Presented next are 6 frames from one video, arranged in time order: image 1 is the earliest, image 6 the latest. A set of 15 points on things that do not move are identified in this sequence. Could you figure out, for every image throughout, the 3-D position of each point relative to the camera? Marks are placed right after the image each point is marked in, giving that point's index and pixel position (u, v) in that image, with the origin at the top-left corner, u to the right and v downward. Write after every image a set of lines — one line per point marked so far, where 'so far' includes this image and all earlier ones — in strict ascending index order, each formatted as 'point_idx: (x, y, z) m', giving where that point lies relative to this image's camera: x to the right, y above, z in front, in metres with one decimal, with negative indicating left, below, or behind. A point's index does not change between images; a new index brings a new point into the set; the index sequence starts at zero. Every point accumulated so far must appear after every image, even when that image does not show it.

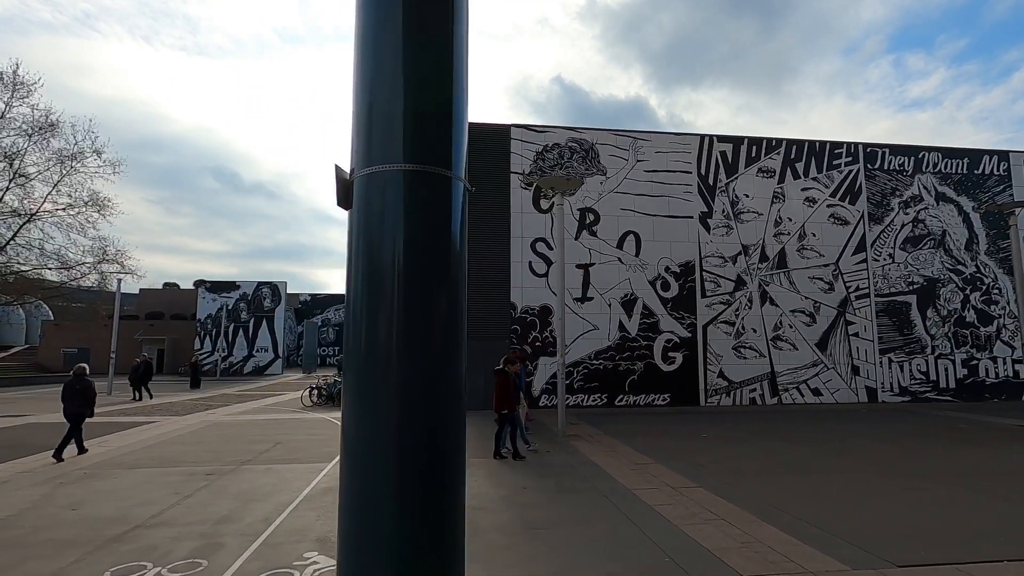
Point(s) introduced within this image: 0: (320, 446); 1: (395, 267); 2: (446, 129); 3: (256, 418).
0: (-4.2, -3.4, +11.4) m
1: (-0.4, +0.1, +1.9) m
2: (-0.2, +0.6, +2.0) m
3: (-7.9, -4.0, +16.2) m
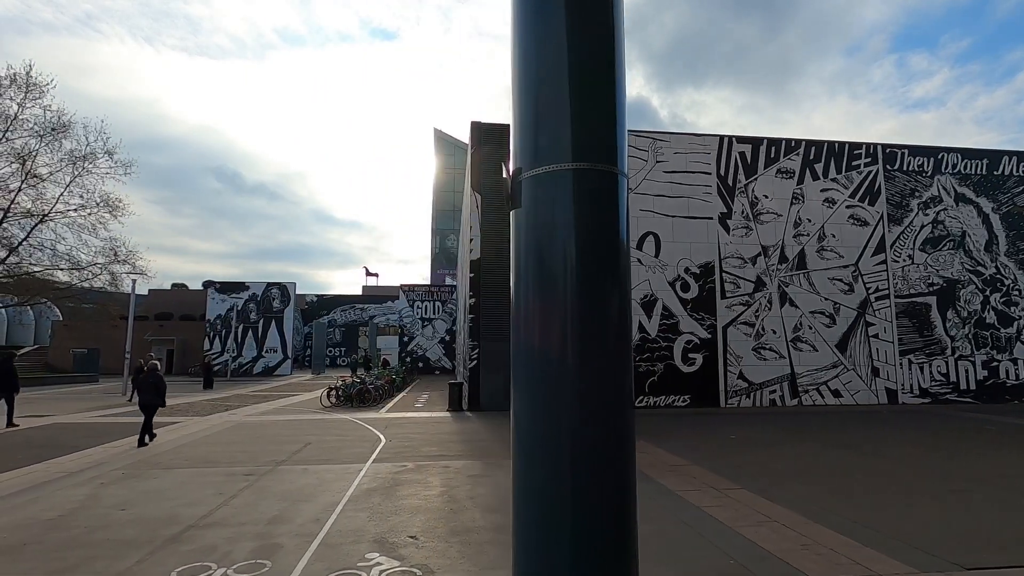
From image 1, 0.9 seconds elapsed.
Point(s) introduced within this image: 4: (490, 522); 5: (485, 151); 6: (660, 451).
0: (-3.5, -3.4, +11.4) m
1: (+0.2, +0.1, +1.9) m
2: (+0.4, +0.6, +2.0) m
3: (-7.2, -4.0, +16.2) m
4: (-0.3, -2.9, +6.6) m
5: (-1.0, +4.8, +18.4) m
6: (+3.1, -3.4, +10.9) m
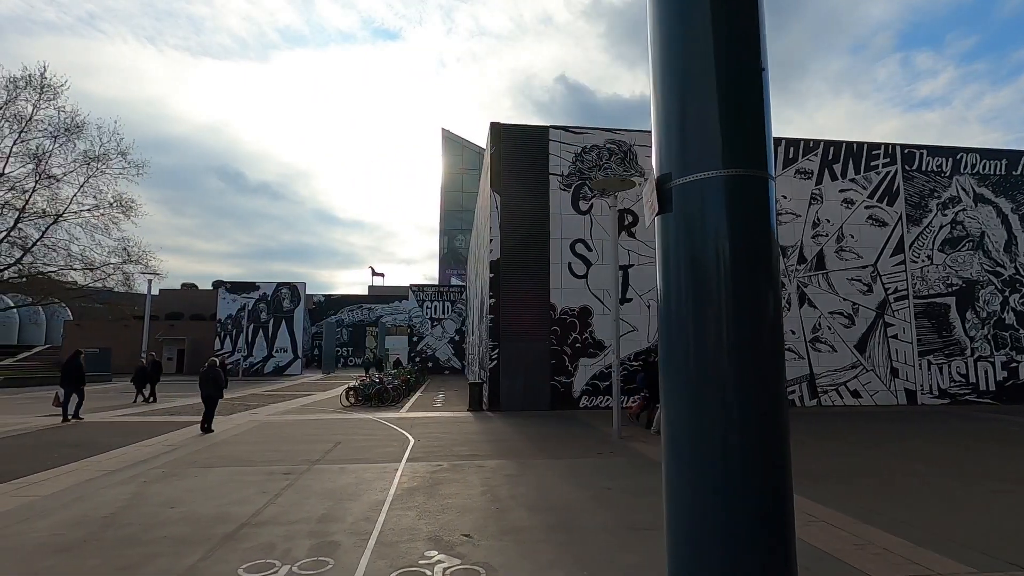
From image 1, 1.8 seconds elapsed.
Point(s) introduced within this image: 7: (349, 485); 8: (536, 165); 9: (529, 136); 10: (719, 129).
0: (-2.9, -3.4, +11.5) m
1: (+0.8, +0.1, +2.0) m
2: (+1.0, +0.6, +2.1) m
3: (-6.5, -4.0, +16.3) m
4: (+0.3, -2.9, +6.6) m
5: (-0.3, +4.8, +18.5) m
6: (+3.7, -3.4, +10.9) m
7: (-2.6, -3.1, +8.4) m
8: (+0.8, +4.3, +18.5) m
9: (+0.6, +5.3, +18.6) m
10: (+0.8, +0.6, +2.0) m
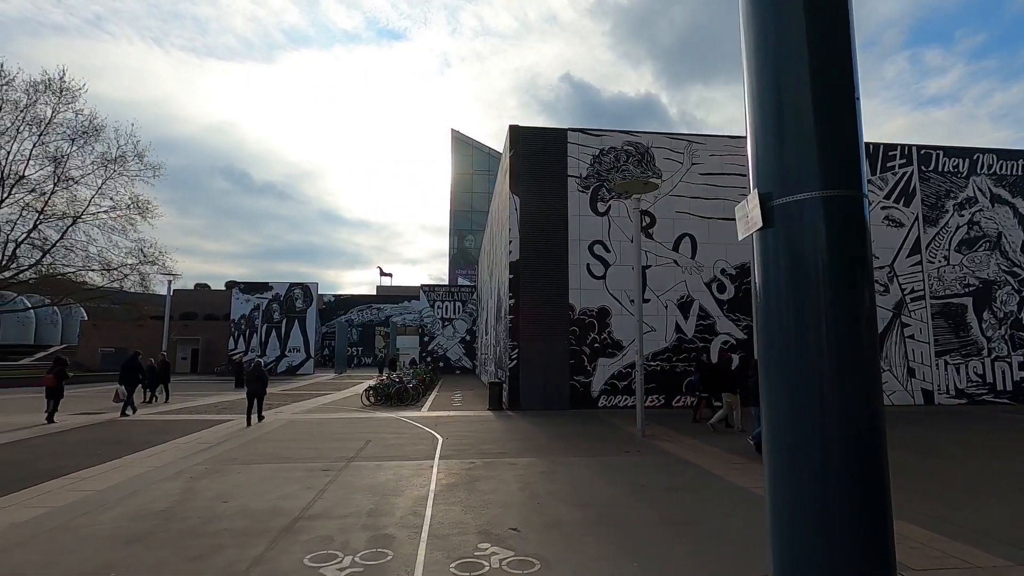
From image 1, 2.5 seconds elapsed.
0: (-2.3, -3.5, +11.7) m
1: (+1.3, 0.0, +2.2) m
2: (+1.5, +0.6, +2.3) m
3: (-5.9, -4.0, +16.6) m
4: (+0.9, -2.9, +6.8) m
5: (+0.4, +4.8, +18.7) m
6: (+4.3, -3.4, +11.1) m
7: (-2.0, -3.1, +8.6) m
8: (+1.5, +4.3, +18.7) m
9: (+1.3, +5.3, +18.8) m
10: (+1.3, +0.6, +2.2) m
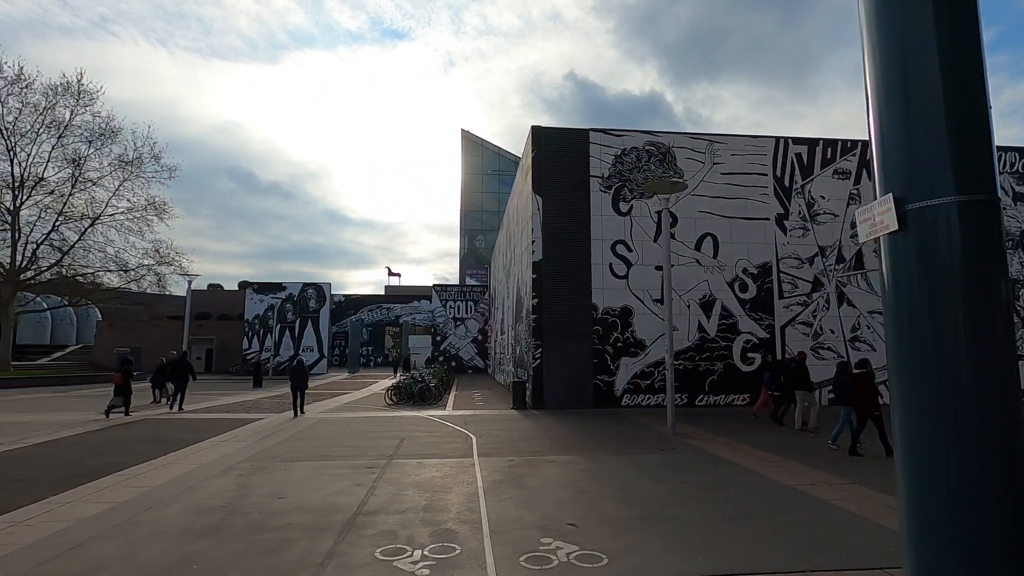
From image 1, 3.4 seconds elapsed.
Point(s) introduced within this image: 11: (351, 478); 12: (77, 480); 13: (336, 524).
0: (-1.5, -3.5, +11.9) m
1: (+1.9, 0.0, +2.3) m
2: (+2.1, +0.6, +2.4) m
3: (-5.1, -4.0, +16.8) m
4: (+1.6, -2.9, +6.9) m
5: (+1.2, +4.8, +18.8) m
6: (+5.0, -3.4, +11.2) m
7: (-1.3, -3.1, +8.7) m
8: (+2.3, +4.3, +18.8) m
9: (+2.1, +5.3, +18.9) m
10: (+1.9, +0.6, +2.3) m
11: (-2.6, -3.1, +8.6) m
12: (-7.1, -3.1, +8.7) m
13: (-2.1, -2.9, +6.4) m
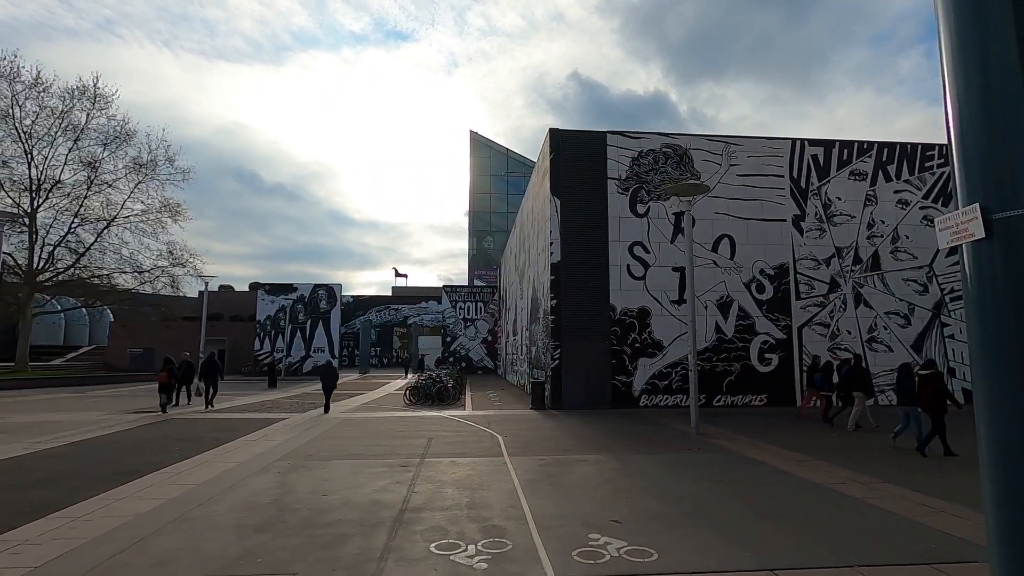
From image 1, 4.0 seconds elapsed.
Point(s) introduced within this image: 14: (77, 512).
0: (-0.9, -3.5, +12.1) m
1: (+2.4, 0.0, +2.4) m
2: (+2.6, +0.5, +2.5) m
3: (-4.5, -4.1, +17.0) m
4: (+2.1, -3.0, +7.1) m
5: (+1.8, +4.7, +19.0) m
6: (+5.6, -3.4, +11.3) m
7: (-0.7, -3.2, +8.9) m
8: (+2.9, +4.3, +19.0) m
9: (+2.7, +5.3, +19.1) m
10: (+2.5, +0.5, +2.5) m
11: (-2.1, -3.1, +8.8) m
12: (-6.6, -3.2, +8.9) m
13: (-1.6, -2.9, +6.6) m
14: (-5.7, -2.9, +6.9) m
